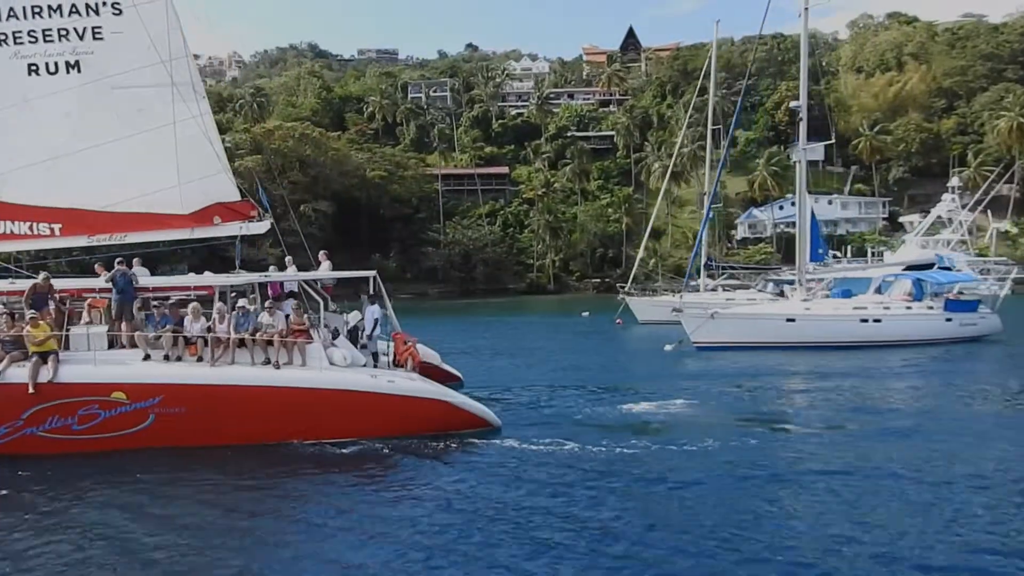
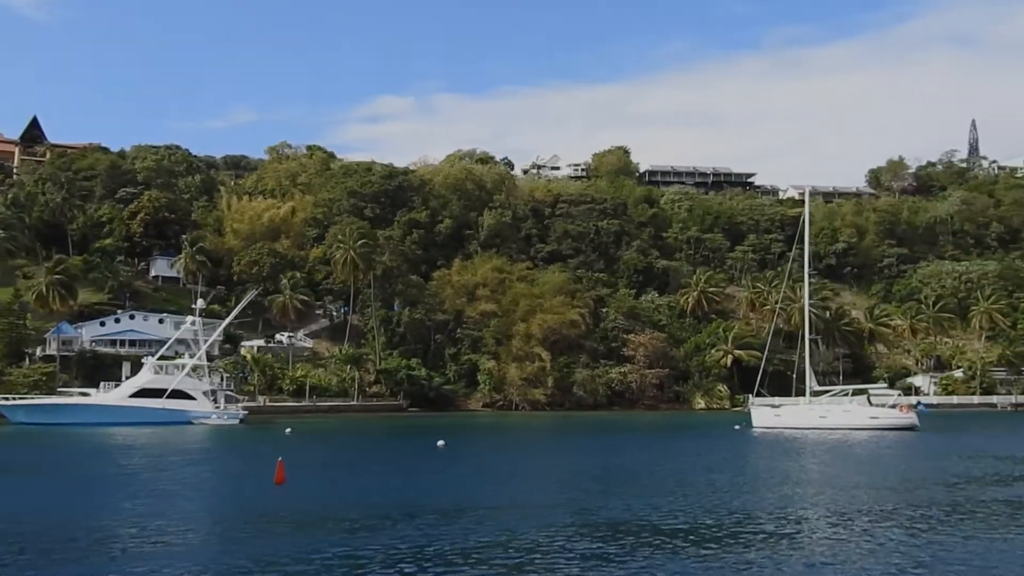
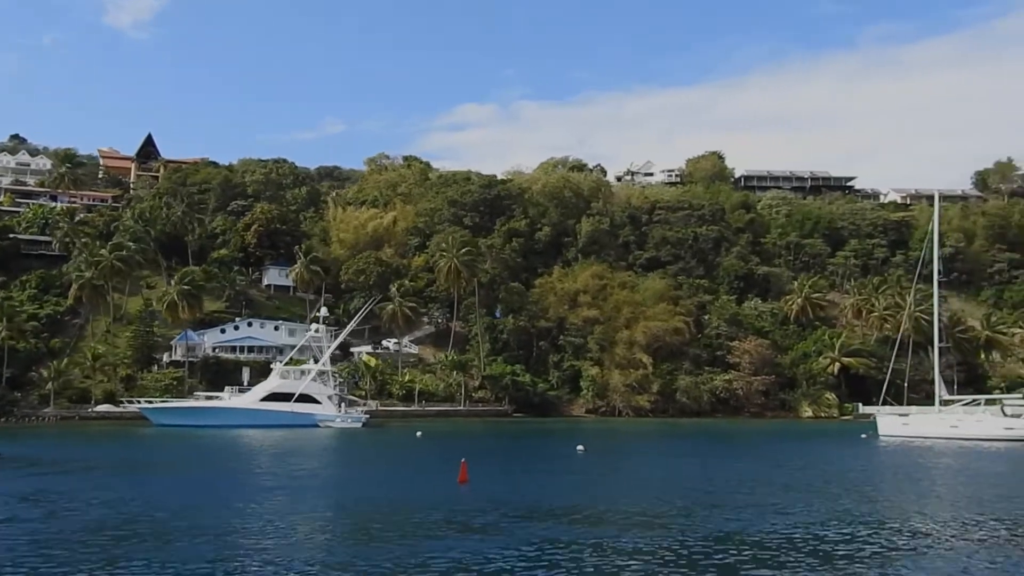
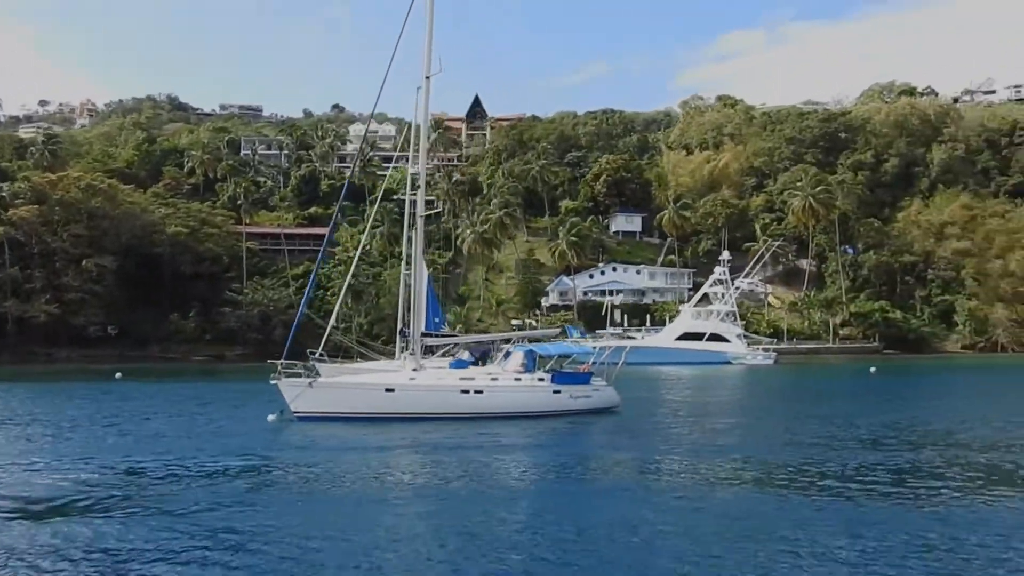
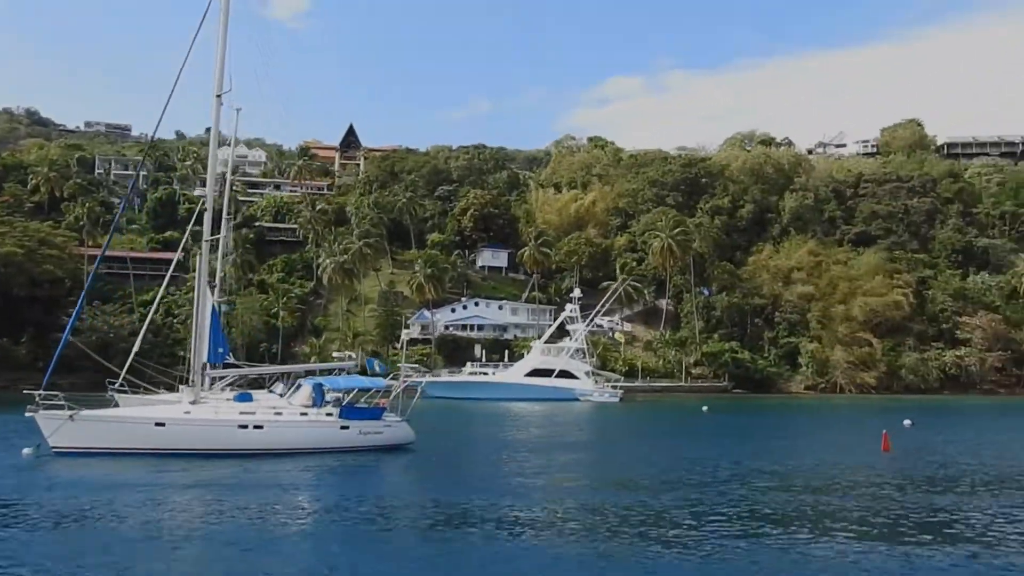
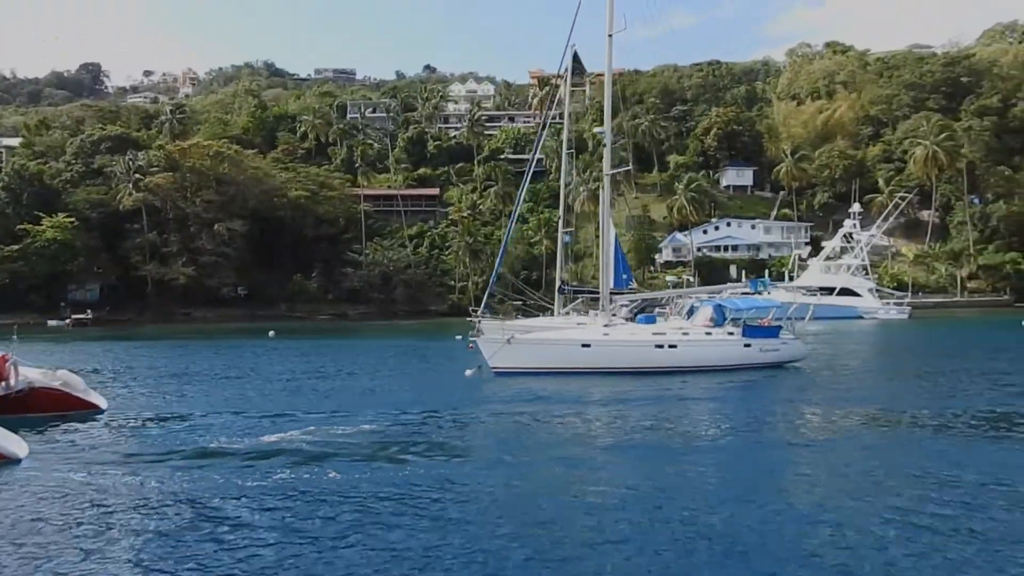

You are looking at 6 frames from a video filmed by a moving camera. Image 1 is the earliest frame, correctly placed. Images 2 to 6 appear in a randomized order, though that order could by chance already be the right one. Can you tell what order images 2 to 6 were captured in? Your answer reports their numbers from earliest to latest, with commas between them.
6, 4, 5, 3, 2
